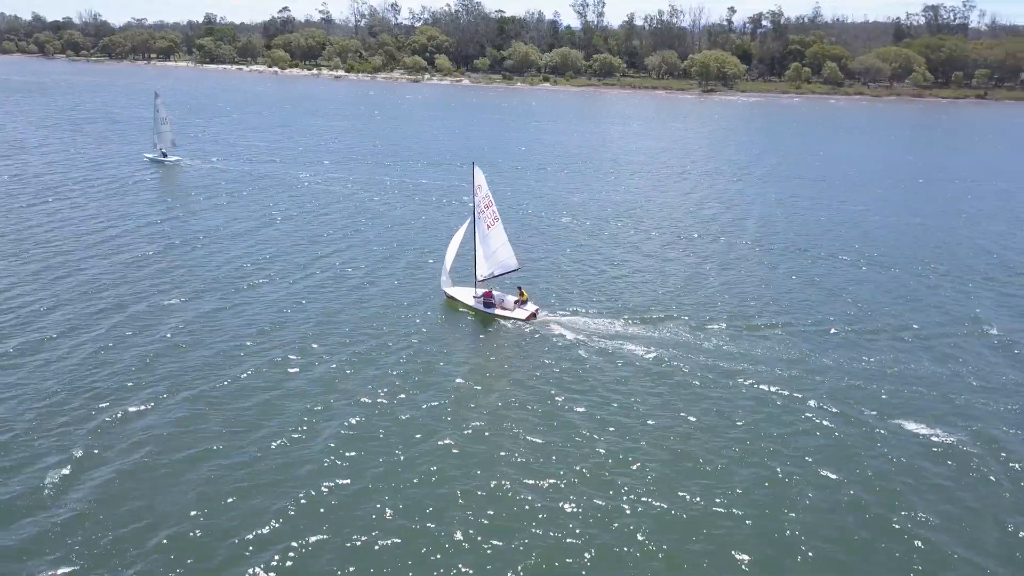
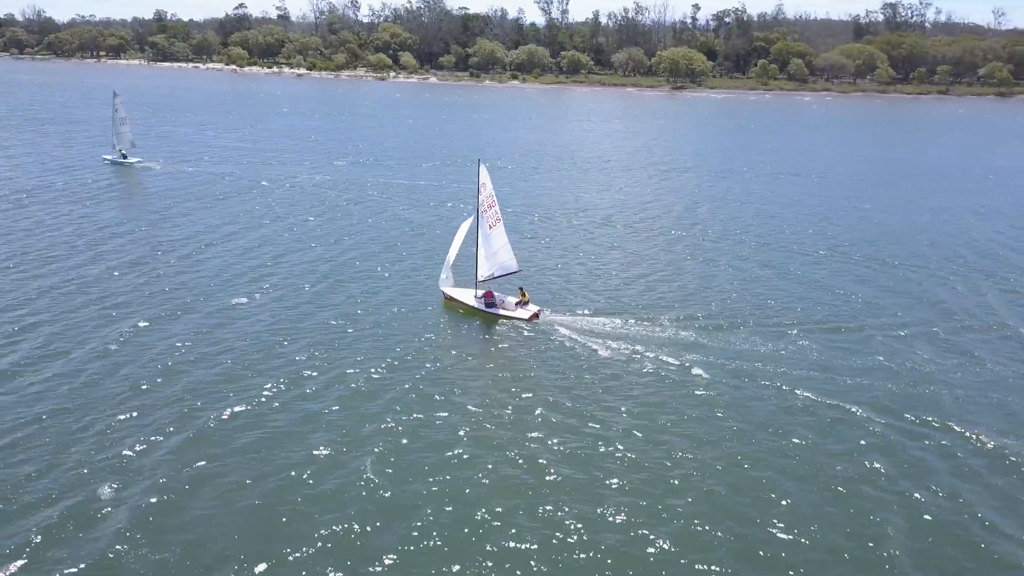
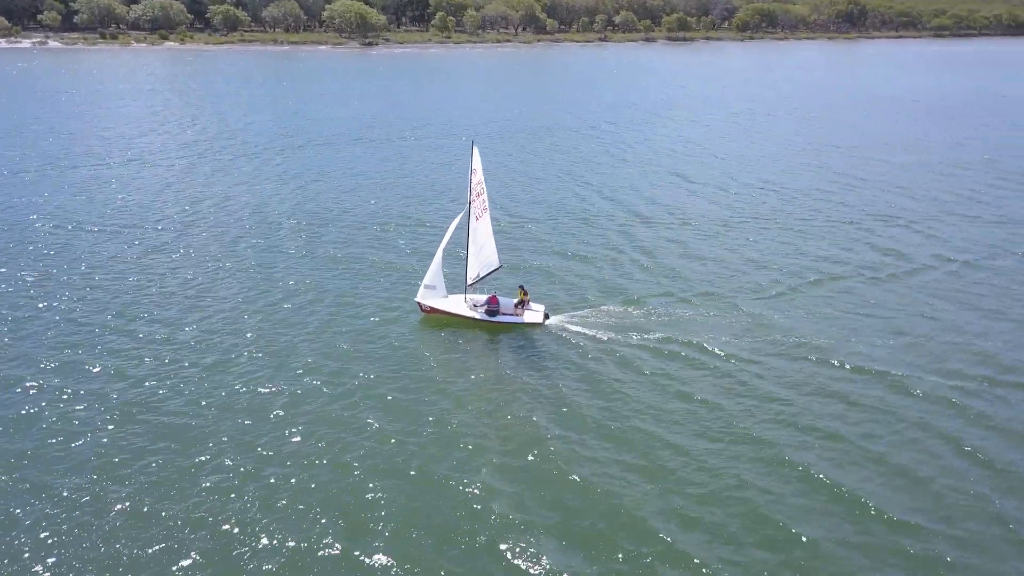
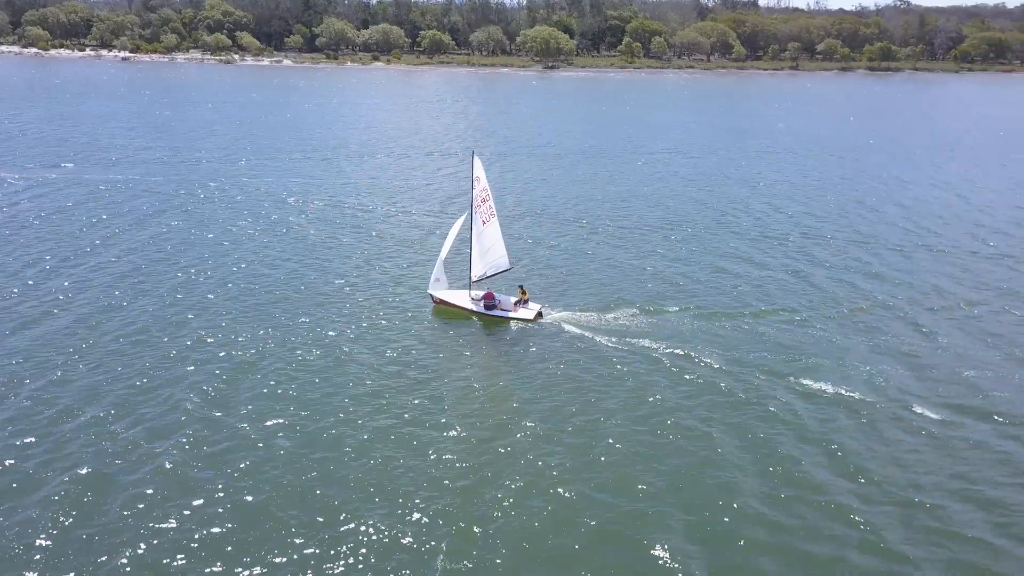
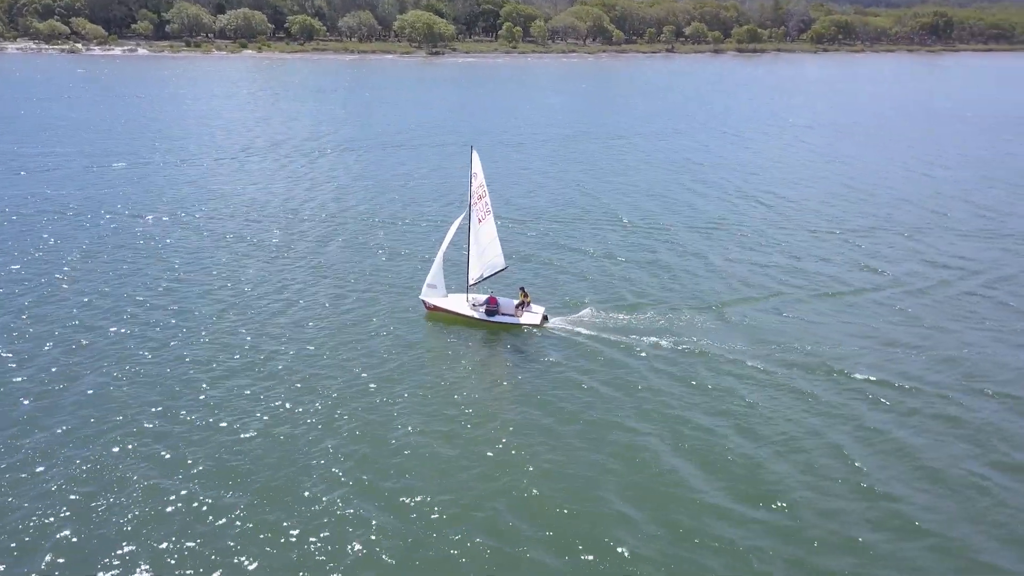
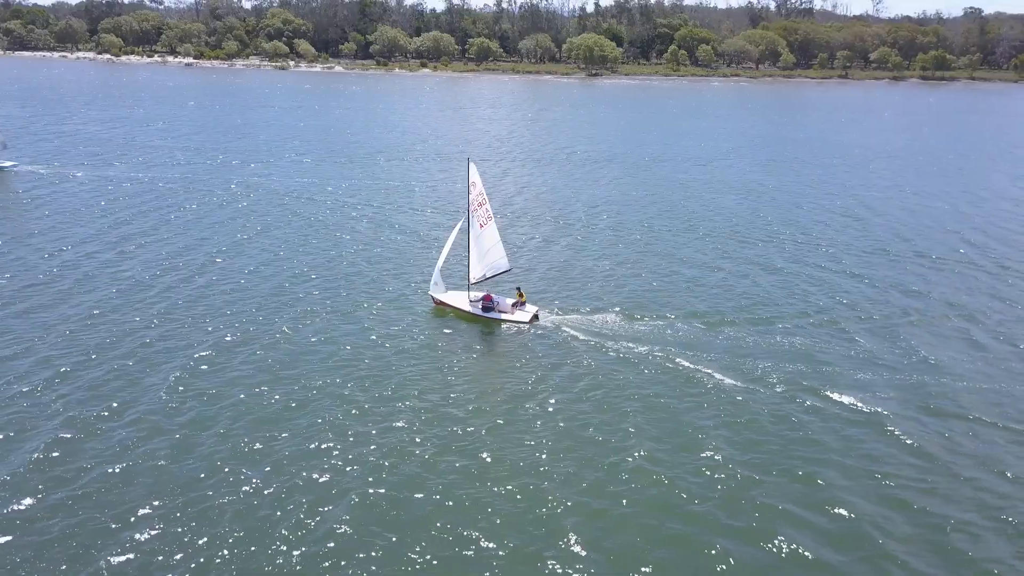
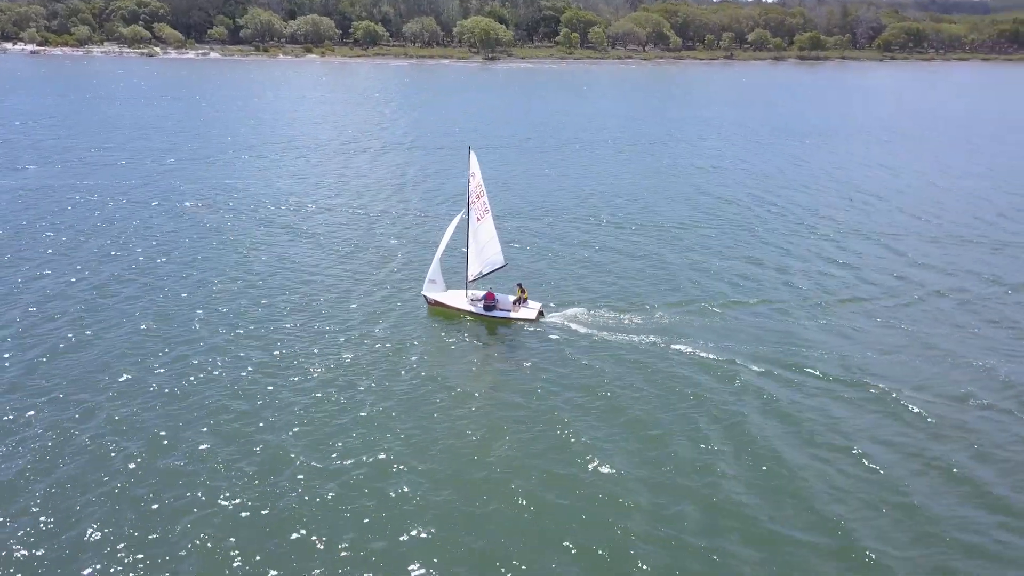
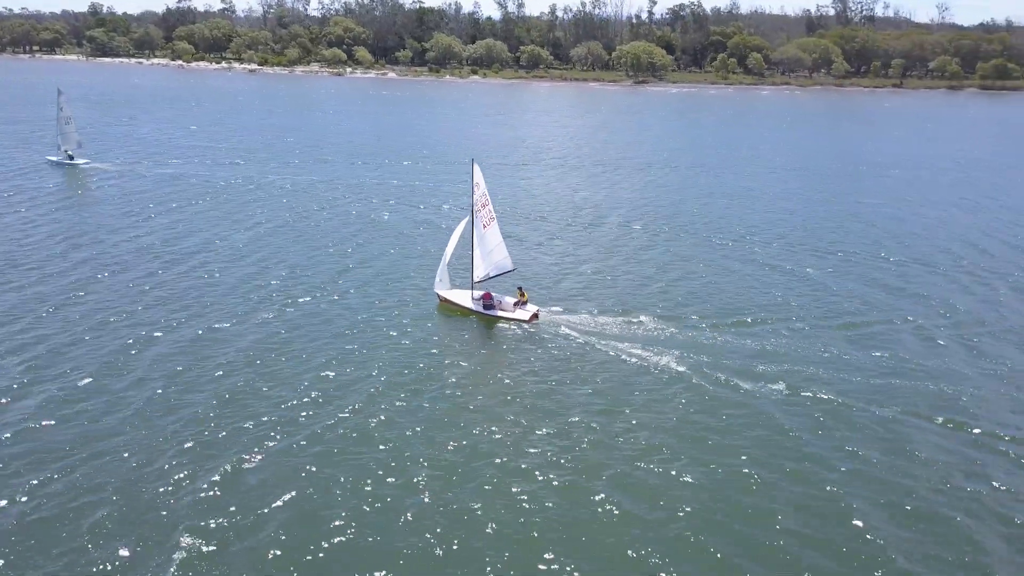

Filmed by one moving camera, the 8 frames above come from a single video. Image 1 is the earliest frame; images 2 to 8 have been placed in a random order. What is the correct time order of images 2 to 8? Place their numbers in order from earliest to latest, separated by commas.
2, 8, 6, 4, 7, 5, 3
